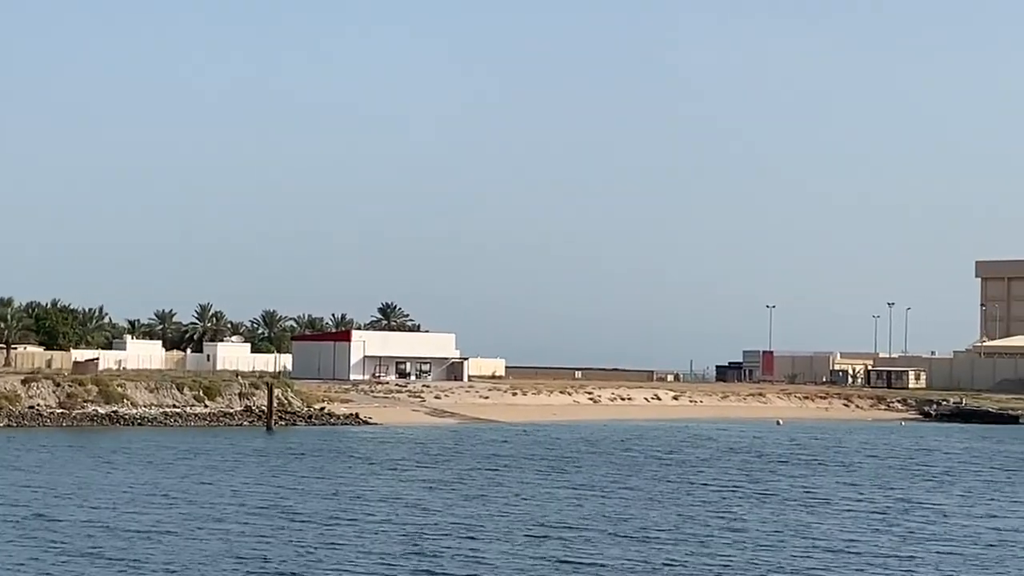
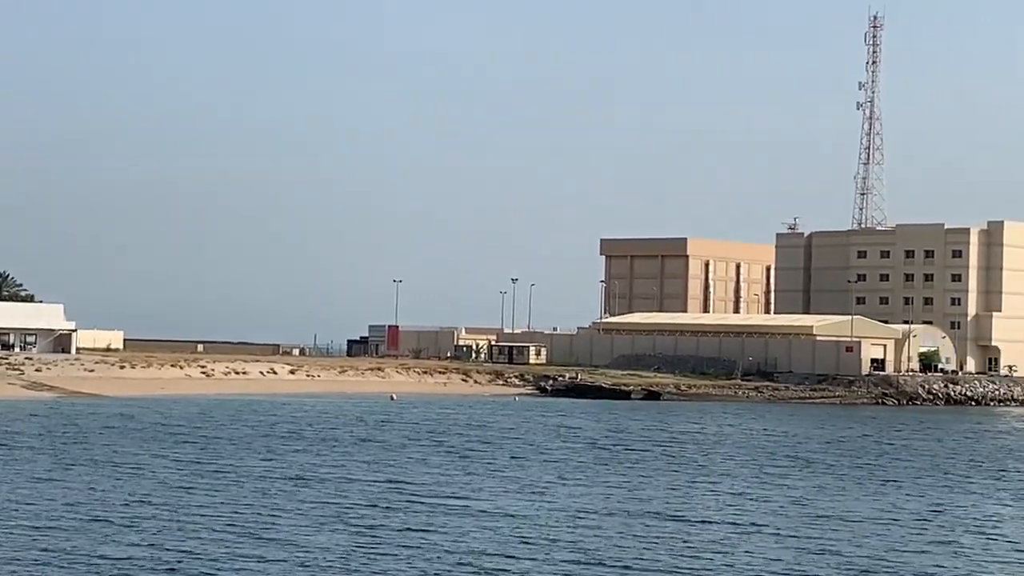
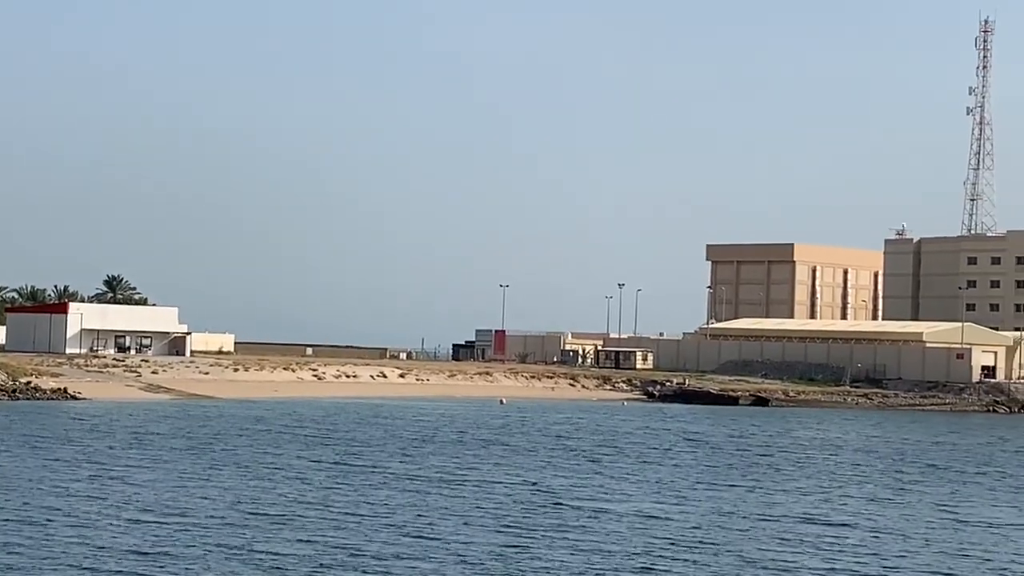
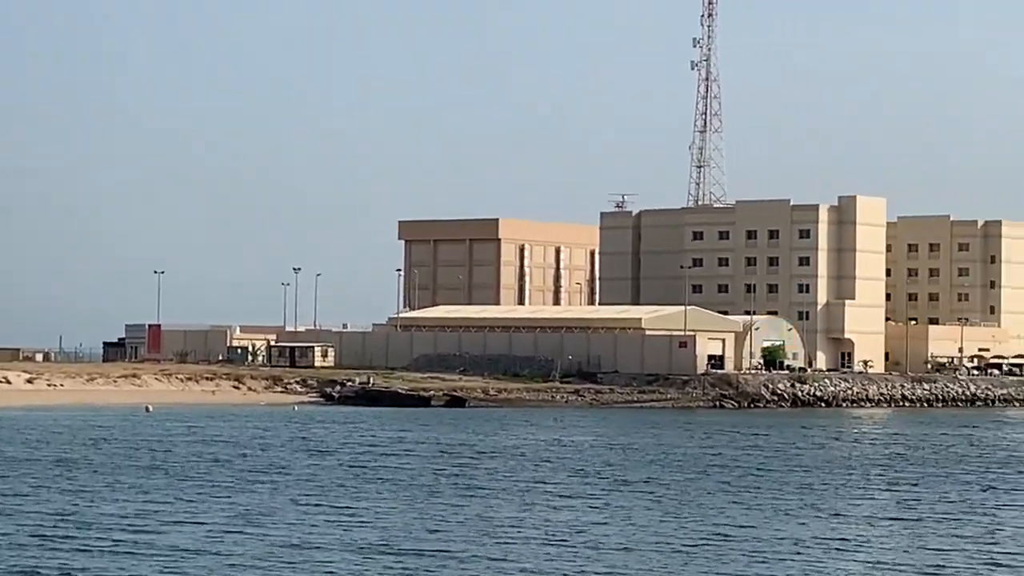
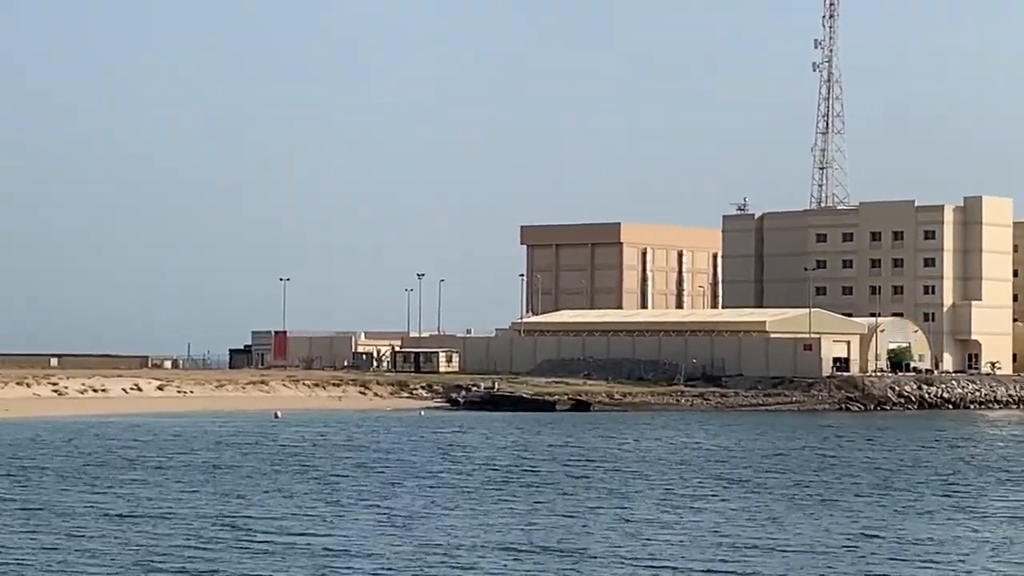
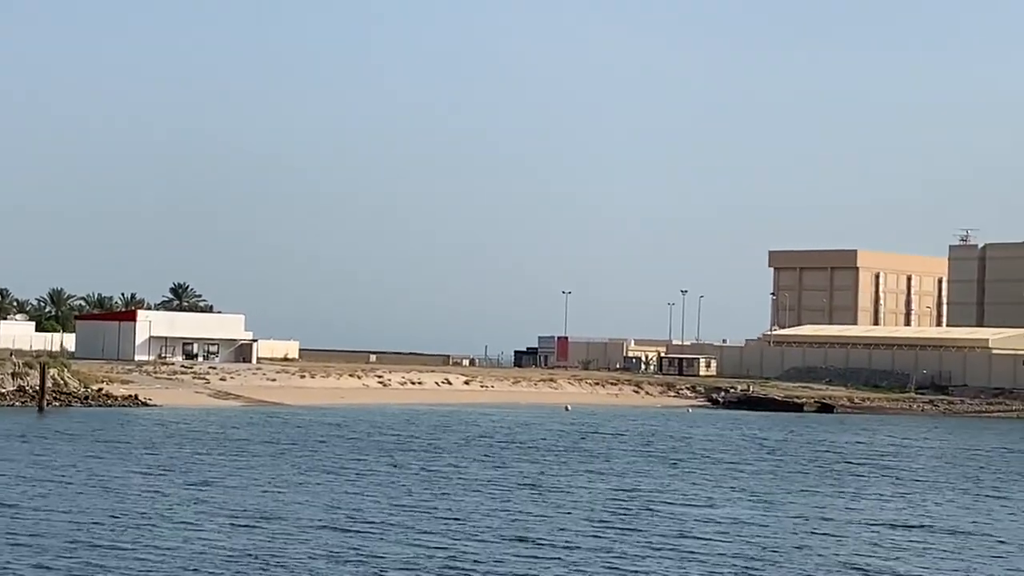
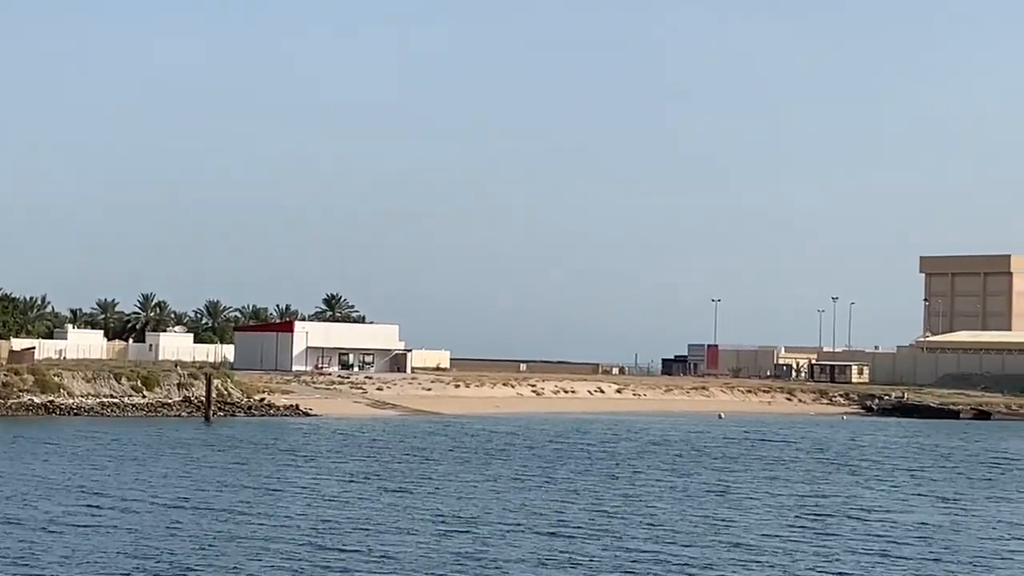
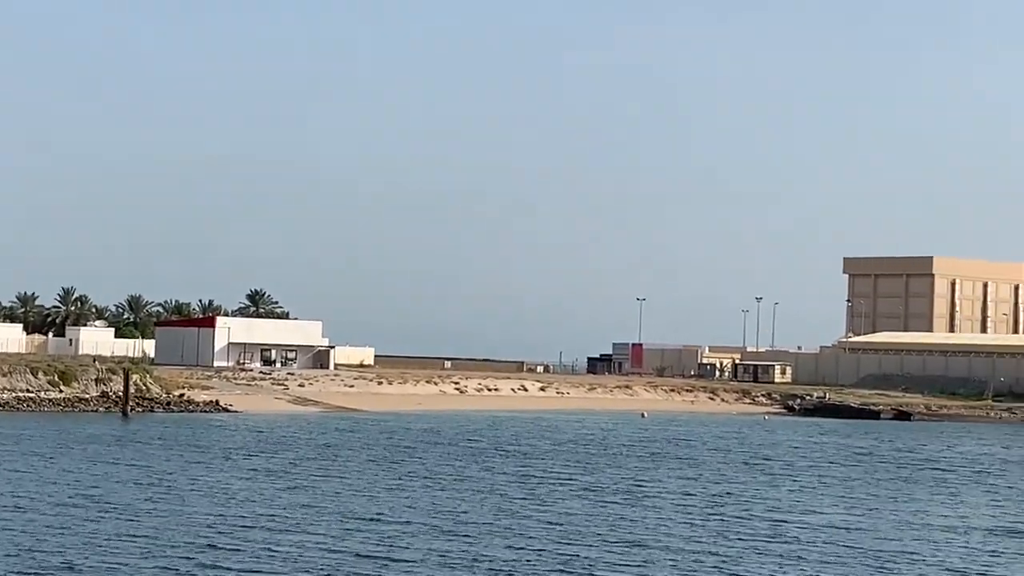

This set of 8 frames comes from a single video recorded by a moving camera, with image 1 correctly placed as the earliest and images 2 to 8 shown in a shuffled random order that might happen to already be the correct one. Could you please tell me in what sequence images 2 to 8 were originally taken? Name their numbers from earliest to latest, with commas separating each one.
7, 8, 6, 3, 2, 5, 4
